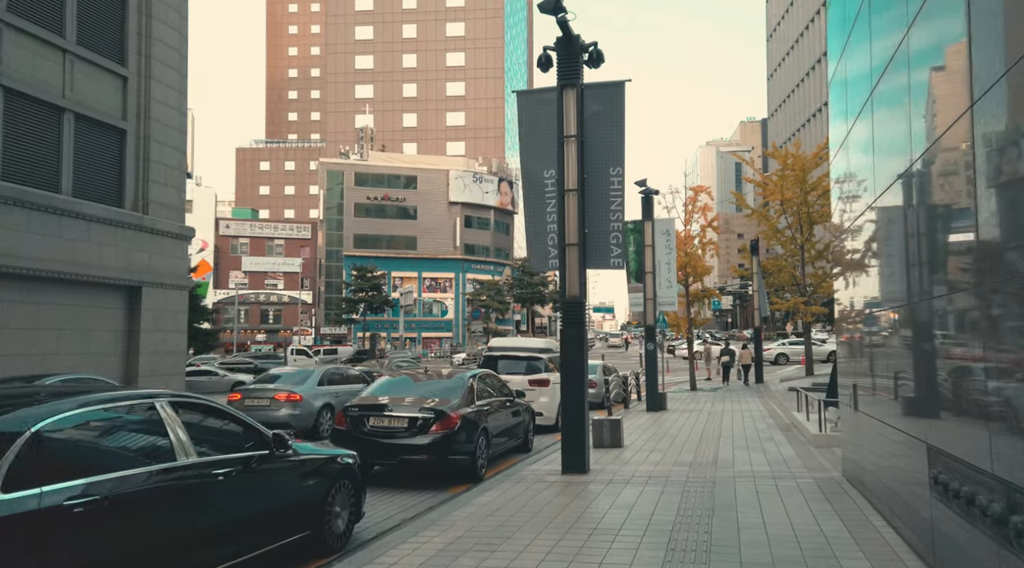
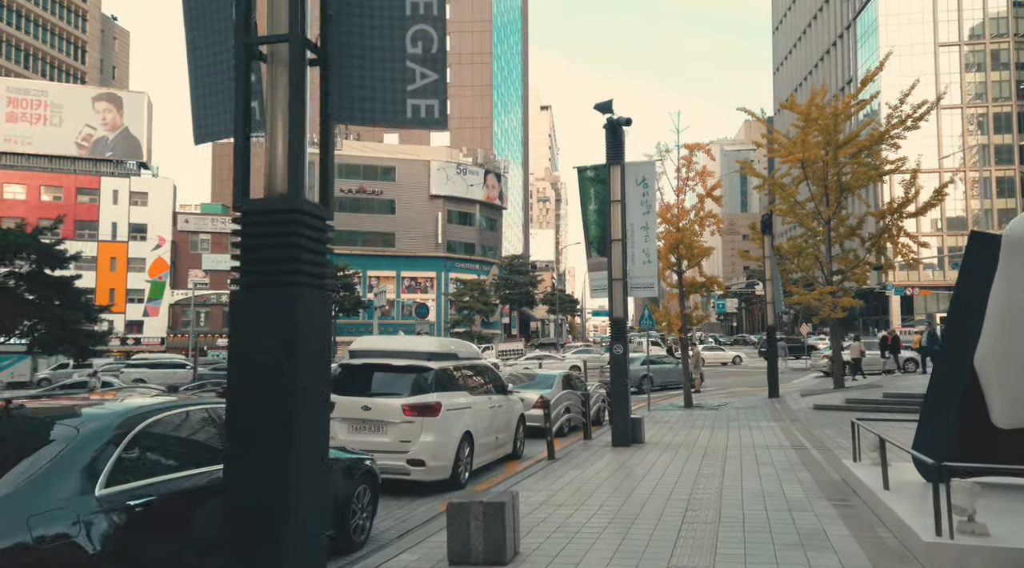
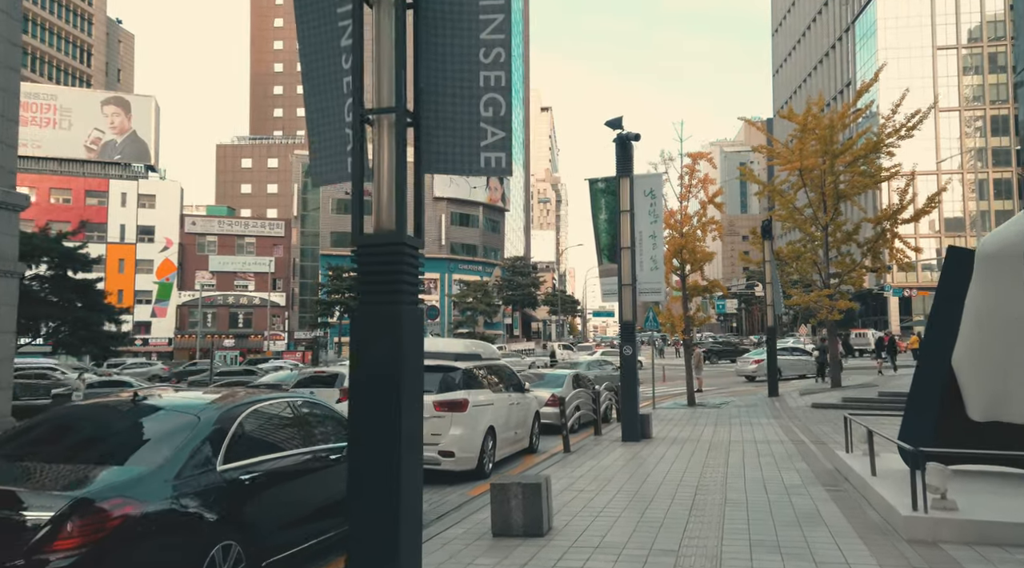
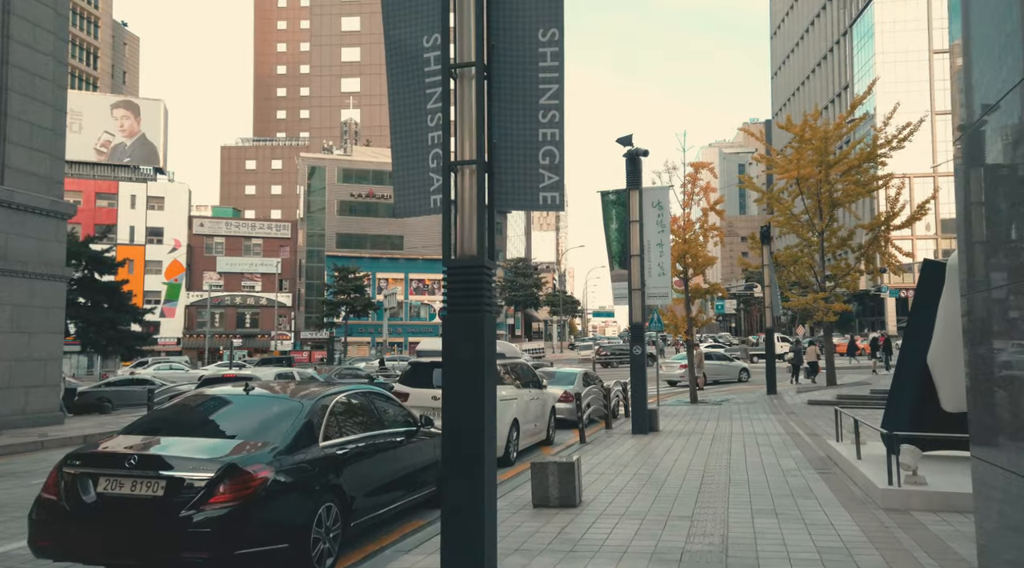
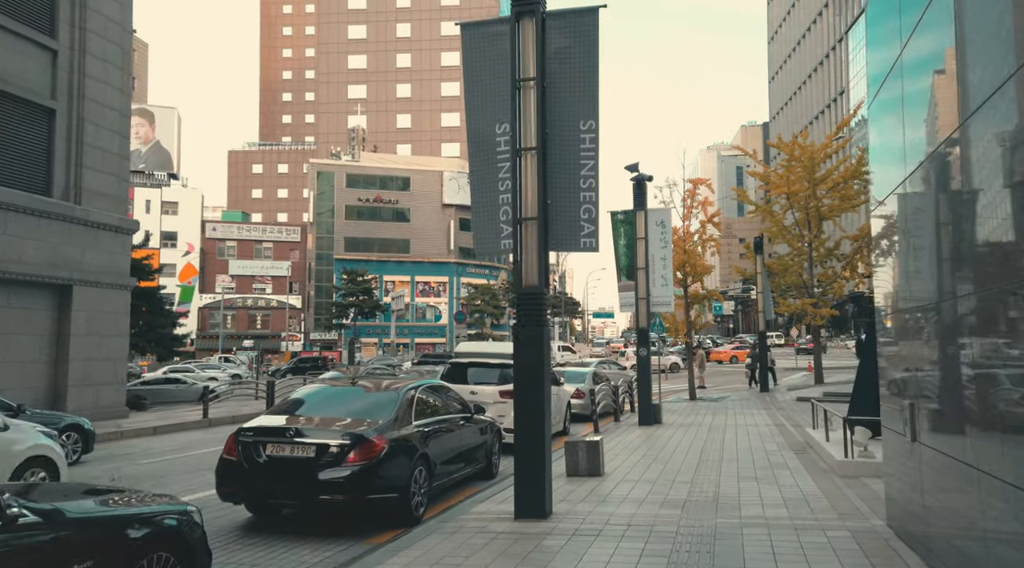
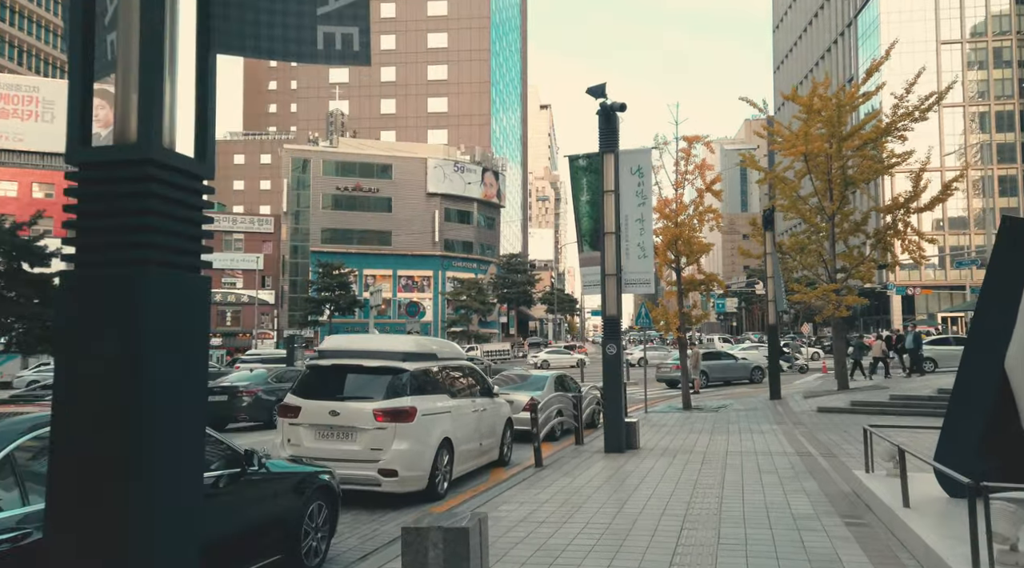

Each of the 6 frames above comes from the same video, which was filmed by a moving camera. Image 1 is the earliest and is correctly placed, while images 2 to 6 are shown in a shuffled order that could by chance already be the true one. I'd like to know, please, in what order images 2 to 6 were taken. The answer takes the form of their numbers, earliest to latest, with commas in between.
5, 4, 3, 2, 6
